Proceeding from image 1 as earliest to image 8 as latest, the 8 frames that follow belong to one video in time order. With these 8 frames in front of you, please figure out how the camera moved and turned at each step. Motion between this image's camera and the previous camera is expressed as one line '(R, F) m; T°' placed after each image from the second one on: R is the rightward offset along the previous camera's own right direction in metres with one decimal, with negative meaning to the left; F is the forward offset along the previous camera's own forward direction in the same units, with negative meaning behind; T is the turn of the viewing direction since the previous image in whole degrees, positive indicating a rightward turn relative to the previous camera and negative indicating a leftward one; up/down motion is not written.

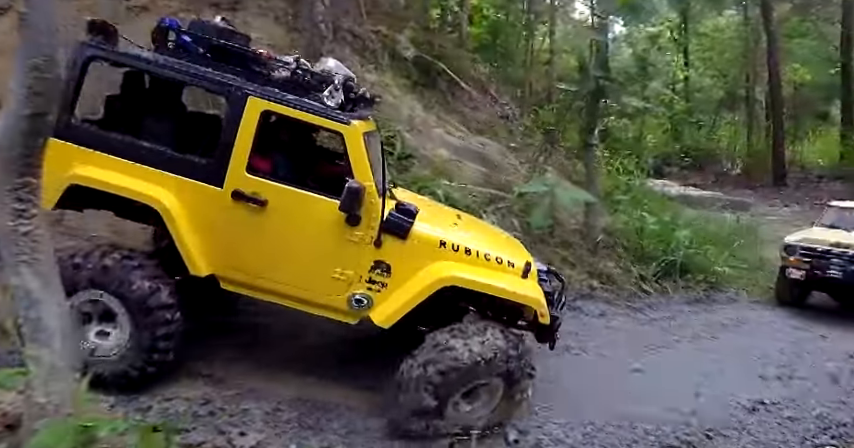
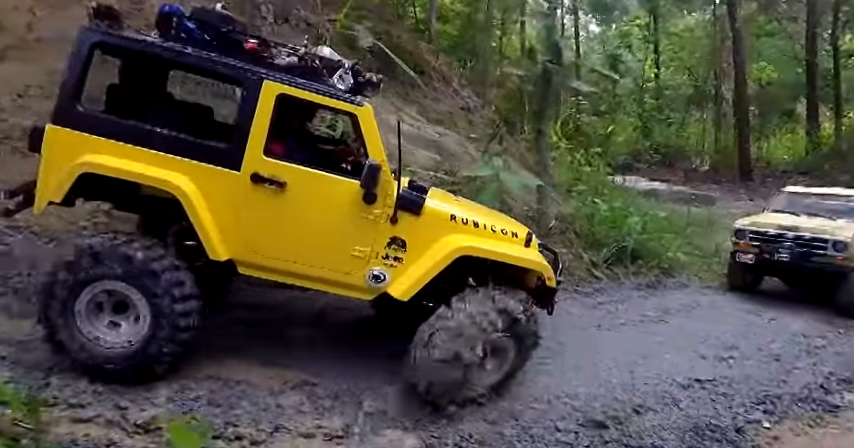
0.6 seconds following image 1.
(+0.4, +0.1) m; +2°
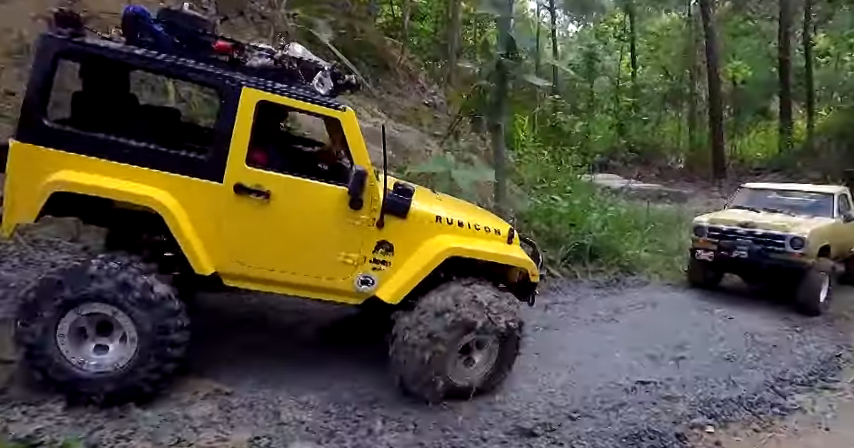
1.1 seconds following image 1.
(+0.4, +0.2) m; +1°
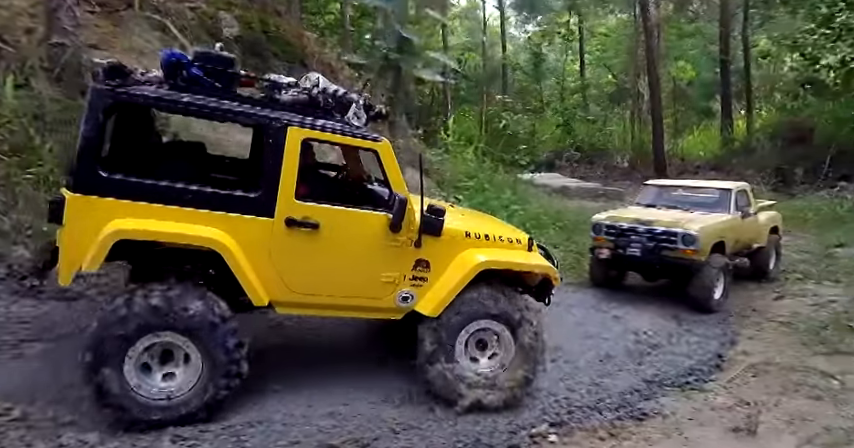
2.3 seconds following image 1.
(+0.9, +0.3) m; +3°
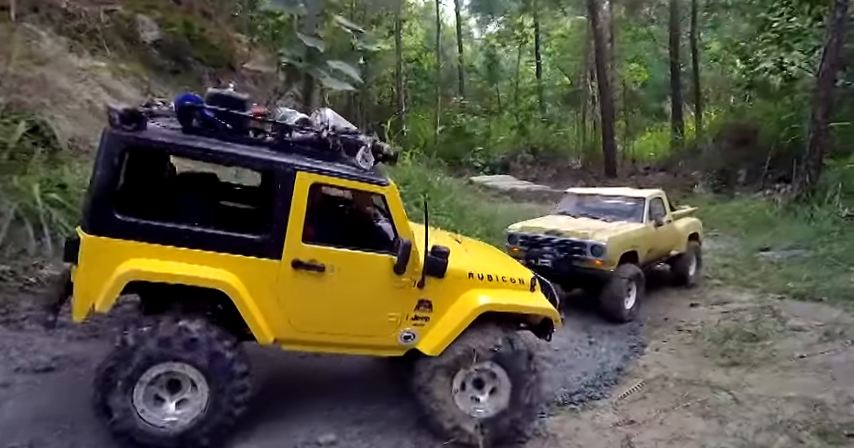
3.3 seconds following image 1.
(+0.7, +0.1) m; +3°
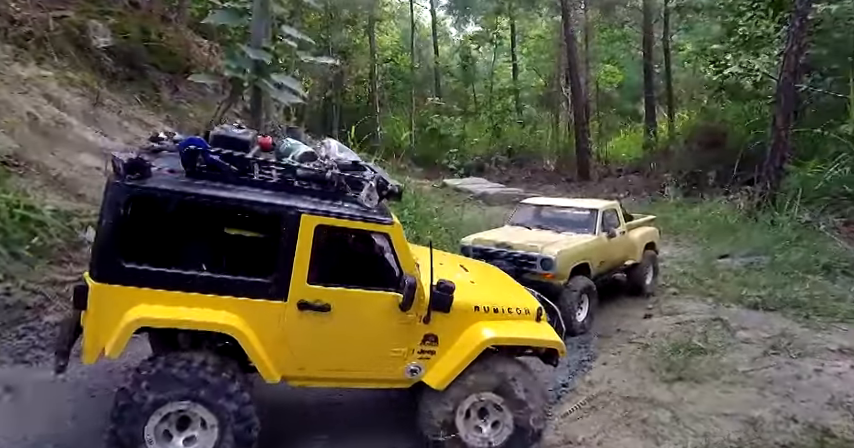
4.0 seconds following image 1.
(+0.4, +0.1) m; +2°
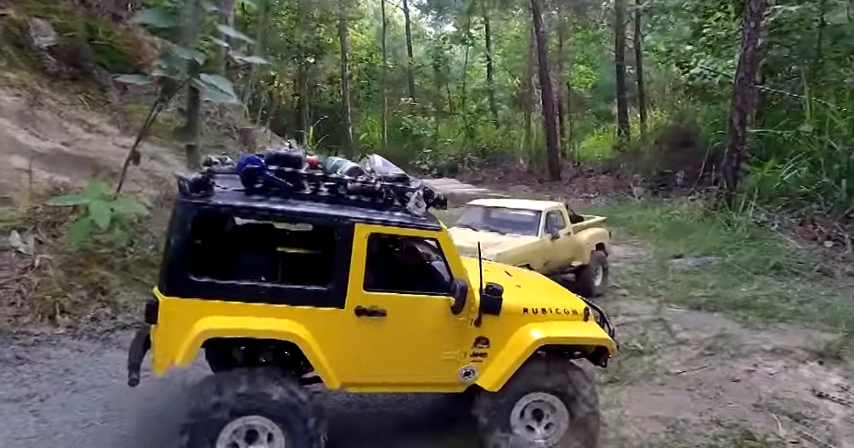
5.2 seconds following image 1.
(+0.5, +0.1) m; +1°
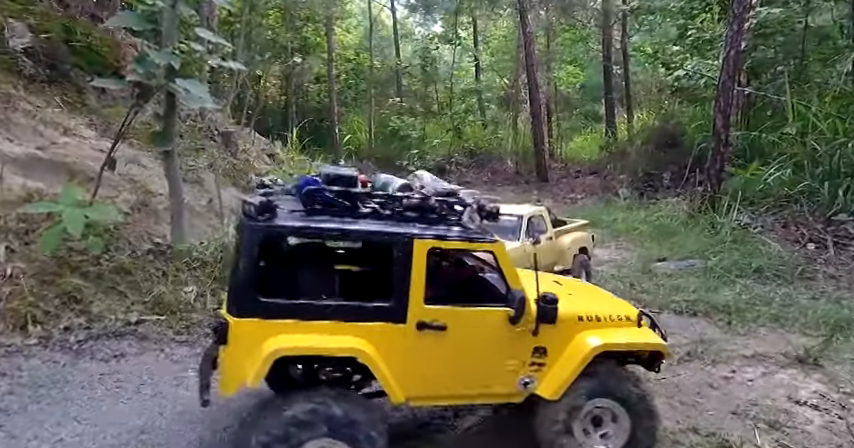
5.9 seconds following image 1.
(+0.1, +0.1) m; +1°
